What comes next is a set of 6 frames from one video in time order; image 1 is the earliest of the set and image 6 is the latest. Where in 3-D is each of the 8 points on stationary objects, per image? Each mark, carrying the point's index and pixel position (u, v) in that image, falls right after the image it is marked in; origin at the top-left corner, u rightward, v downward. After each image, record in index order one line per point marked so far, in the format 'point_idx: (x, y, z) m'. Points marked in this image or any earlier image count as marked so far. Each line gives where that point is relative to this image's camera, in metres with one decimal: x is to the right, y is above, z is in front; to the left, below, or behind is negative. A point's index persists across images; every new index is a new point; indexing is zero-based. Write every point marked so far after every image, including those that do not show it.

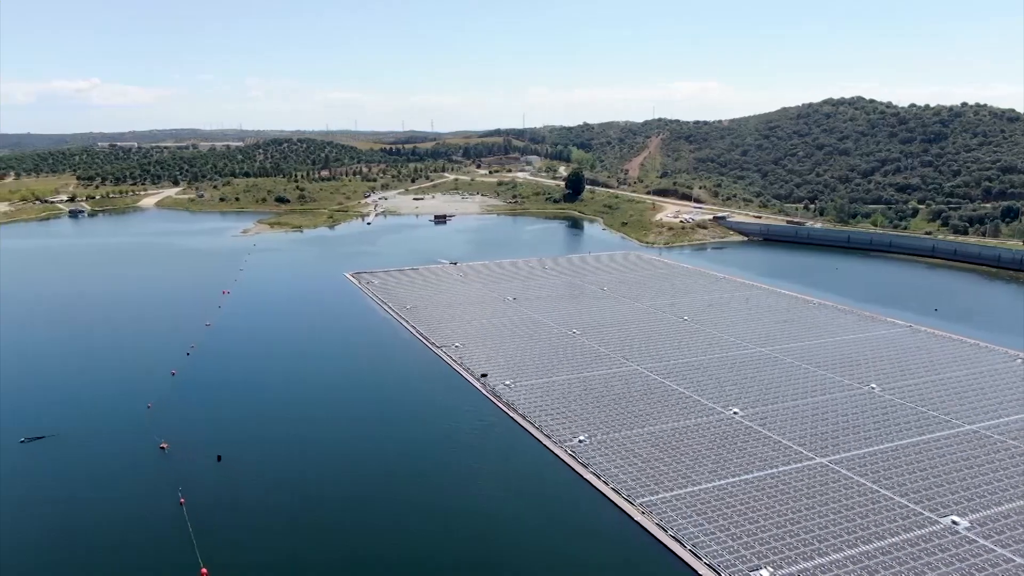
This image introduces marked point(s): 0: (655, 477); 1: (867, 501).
0: (+2.4, -3.3, +13.6) m
1: (+5.7, -3.4, +12.6) m
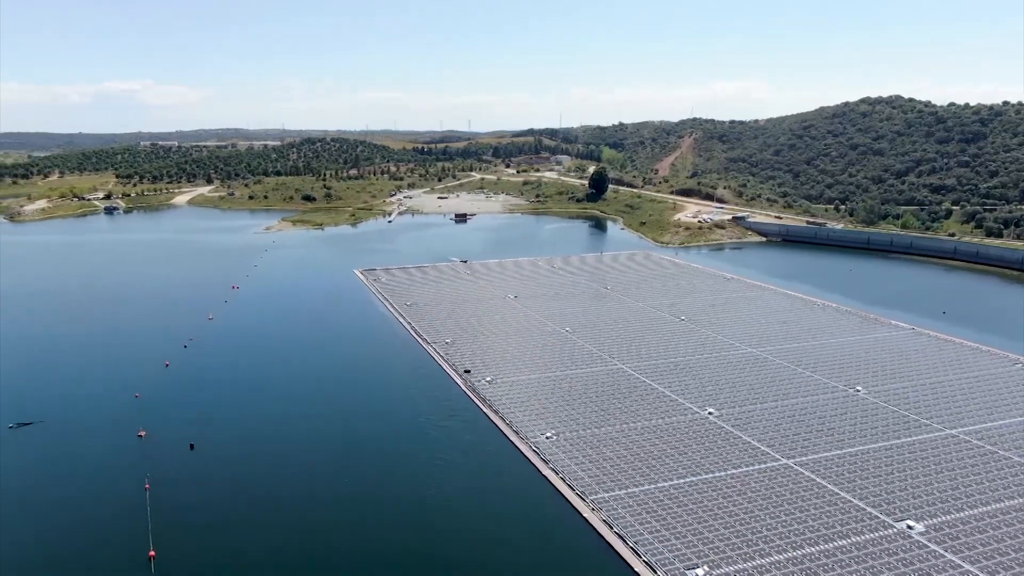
0: (+1.7, -3.3, +13.6) m
1: (+4.9, -3.4, +12.5) m
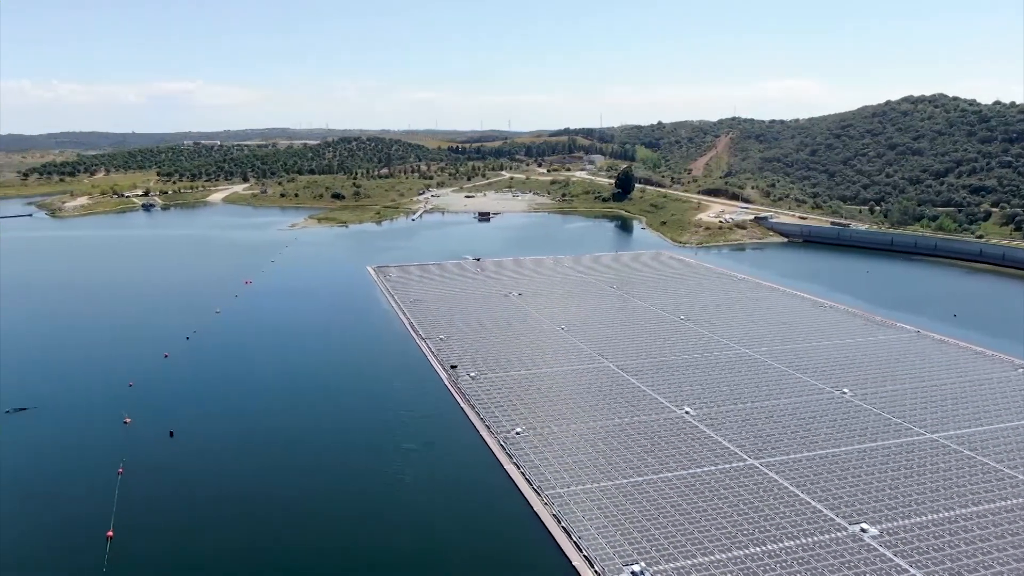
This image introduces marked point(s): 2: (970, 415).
0: (+1.0, -3.2, +13.7) m
1: (+4.2, -3.4, +12.3) m
2: (+9.5, -2.6, +16.2) m
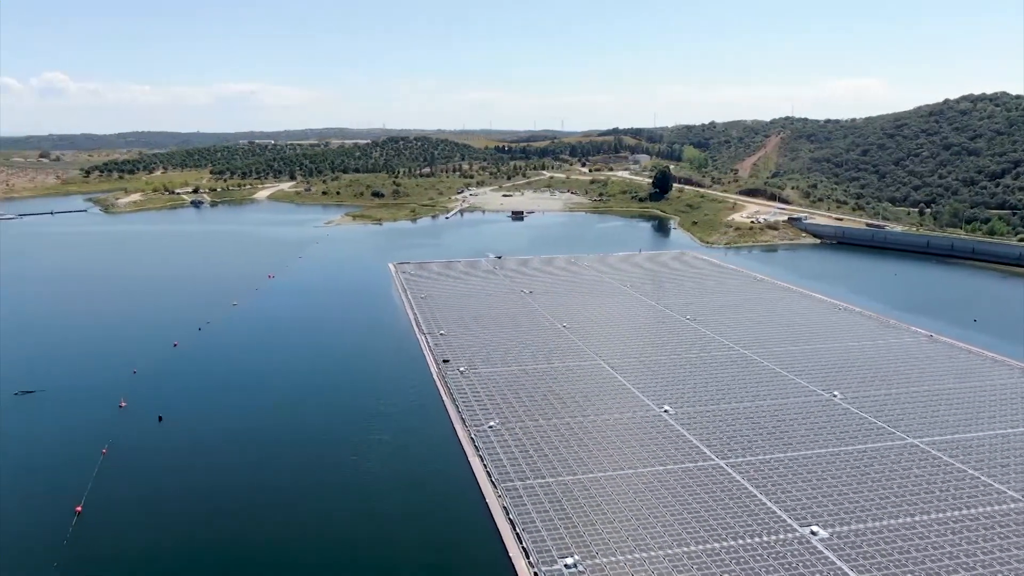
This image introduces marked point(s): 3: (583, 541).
0: (+0.4, -3.1, +13.7) m
1: (+3.4, -3.4, +12.2) m
2: (+9.0, -2.7, +15.6) m
3: (+1.0, -3.6, +11.1) m
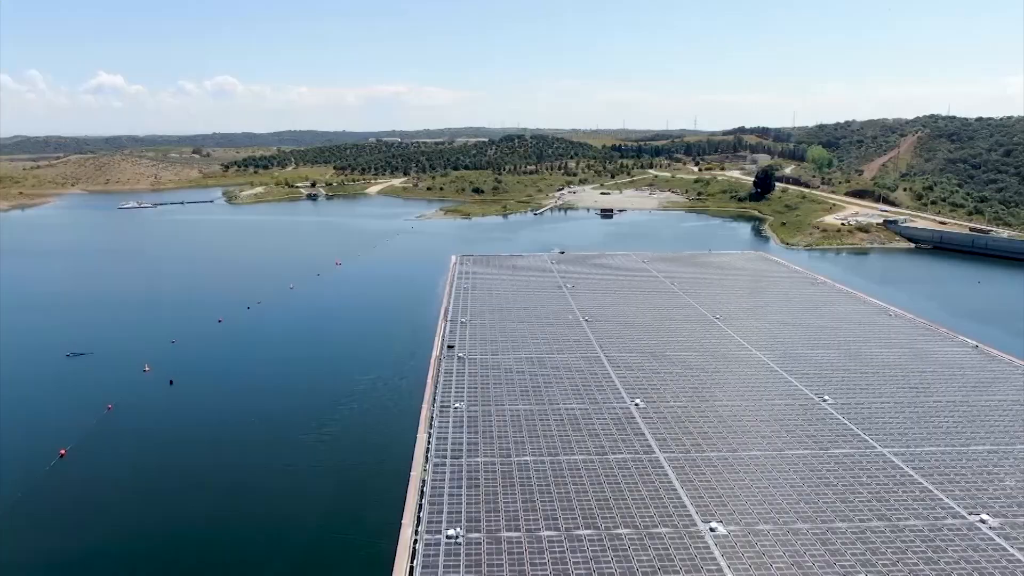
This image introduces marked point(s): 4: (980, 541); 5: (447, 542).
0: (-0.6, -2.8, +14.1) m
1: (+2.1, -3.2, +12.1) m
2: (+8.2, -2.7, +14.5) m
3: (-0.5, -3.4, +11.5) m
4: (+6.4, -3.5, +10.8) m
5: (-0.9, -3.5, +10.8) m
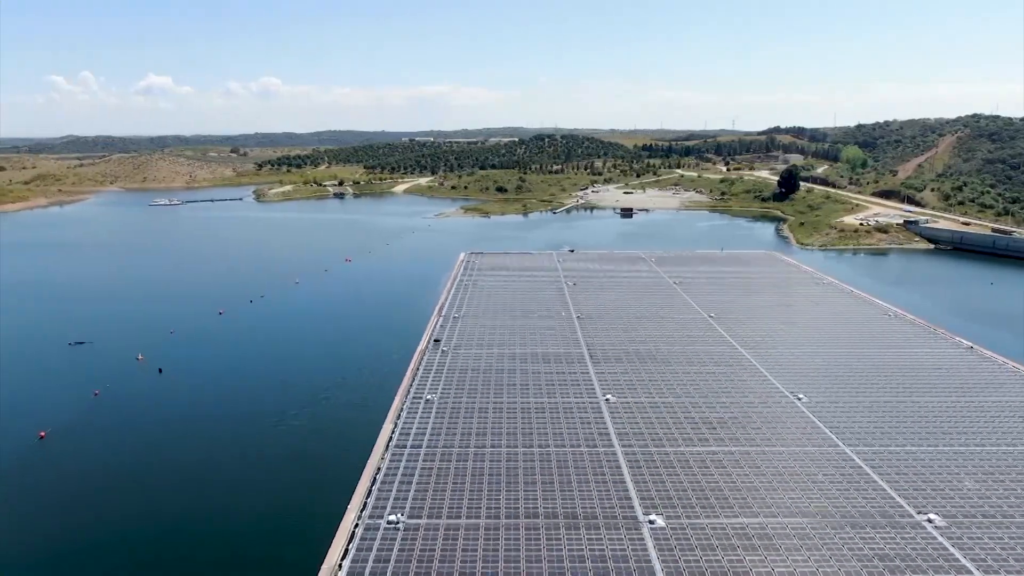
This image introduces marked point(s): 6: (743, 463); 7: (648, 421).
0: (-1.3, -2.7, +14.3) m
1: (+1.3, -3.1, +12.1) m
2: (+7.5, -2.7, +14.3) m
3: (-1.3, -3.2, +11.7) m
4: (+5.5, -3.5, +10.7) m
5: (-1.8, -3.4, +11.0) m
6: (+4.1, -3.0, +12.8) m
7: (+2.7, -2.6, +14.9) m
